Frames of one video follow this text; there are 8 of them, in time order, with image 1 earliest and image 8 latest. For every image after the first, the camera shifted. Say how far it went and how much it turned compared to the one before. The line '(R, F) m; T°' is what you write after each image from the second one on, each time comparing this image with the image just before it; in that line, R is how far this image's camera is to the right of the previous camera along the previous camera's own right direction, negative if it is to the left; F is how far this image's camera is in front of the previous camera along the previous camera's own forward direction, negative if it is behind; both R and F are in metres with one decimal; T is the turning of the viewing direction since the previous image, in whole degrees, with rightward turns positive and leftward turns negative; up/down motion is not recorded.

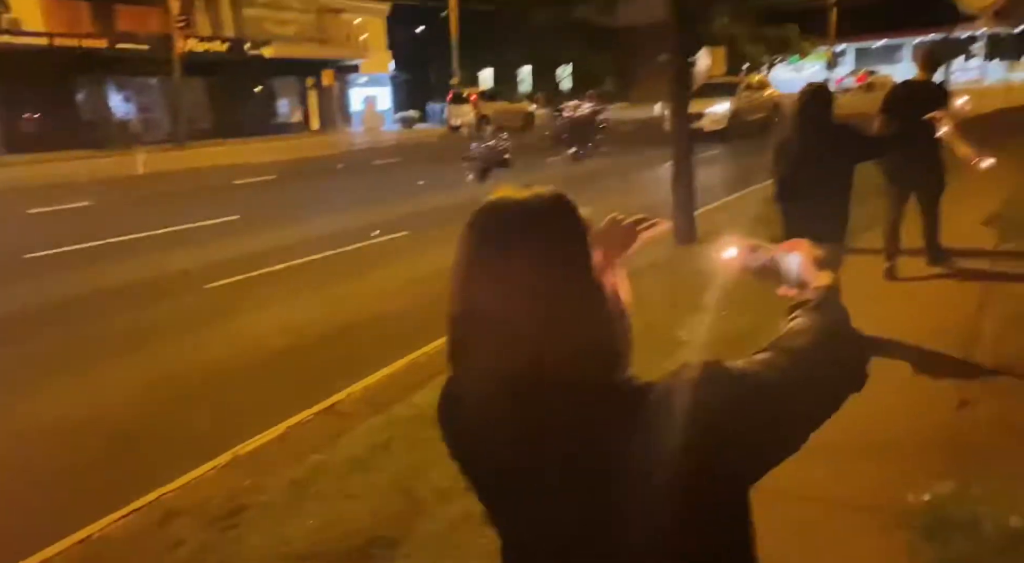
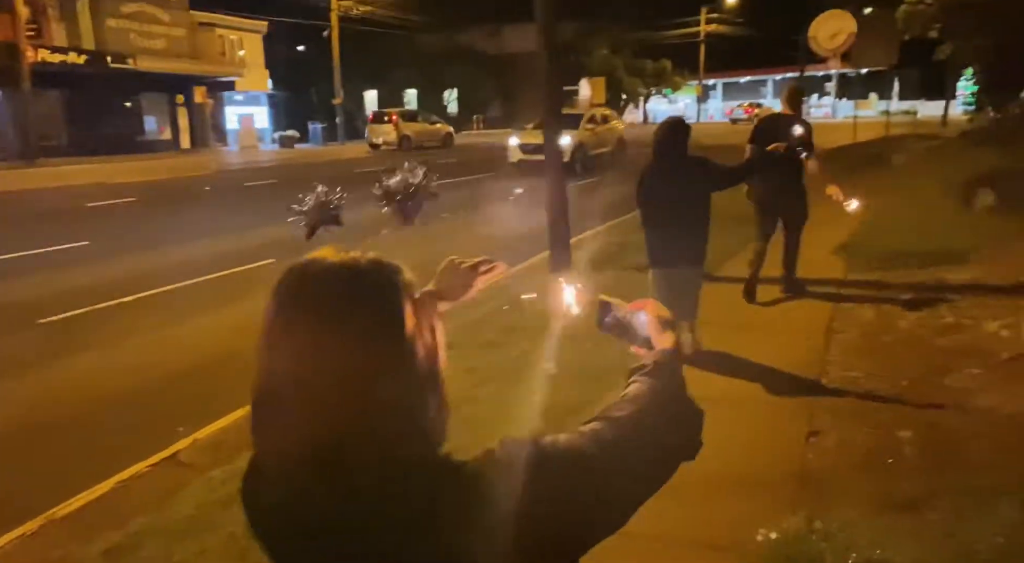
(+0.1, +0.1) m; +8°
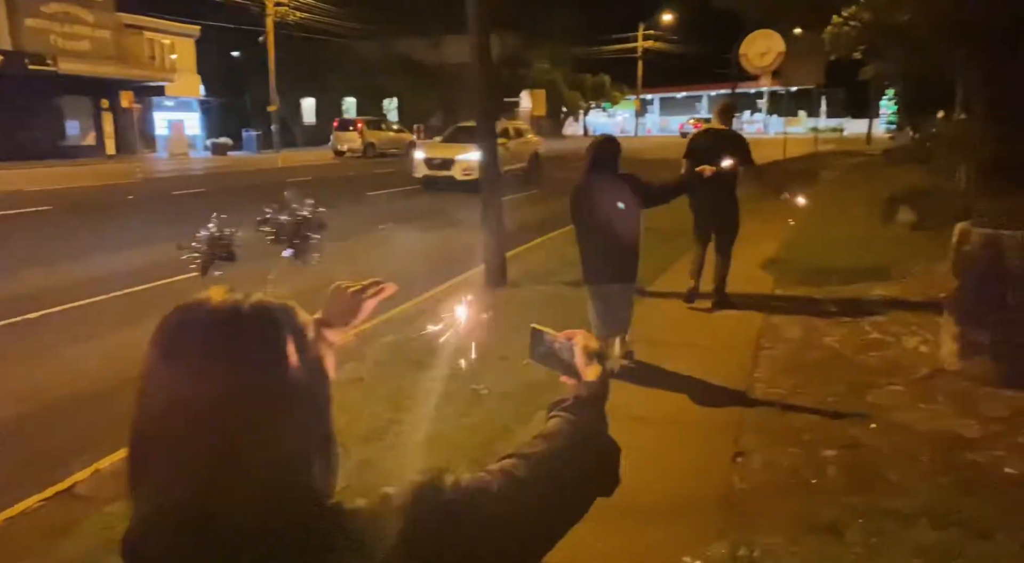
(+0.1, +0.1) m; +4°
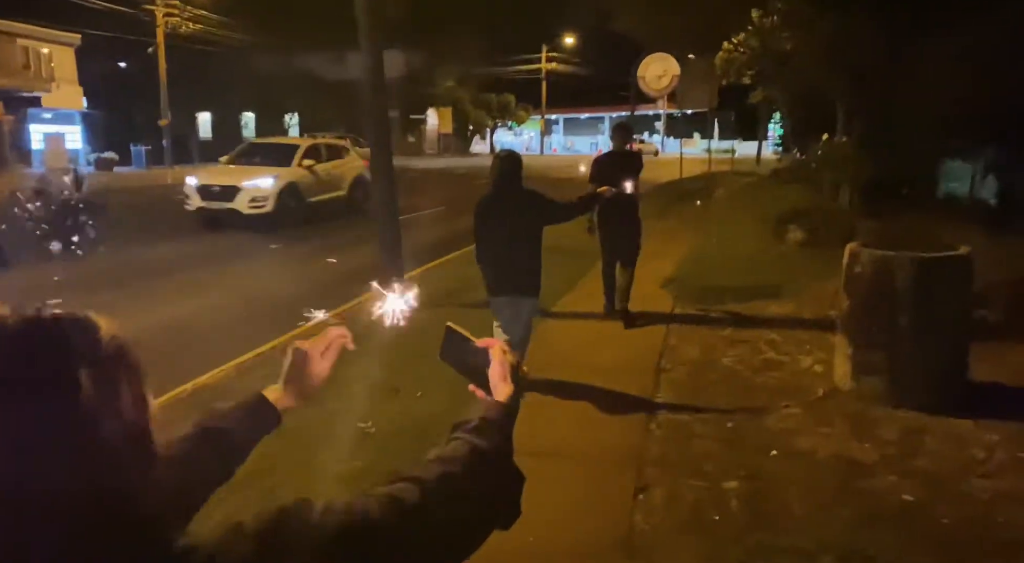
(+0.1, +0.3) m; +7°
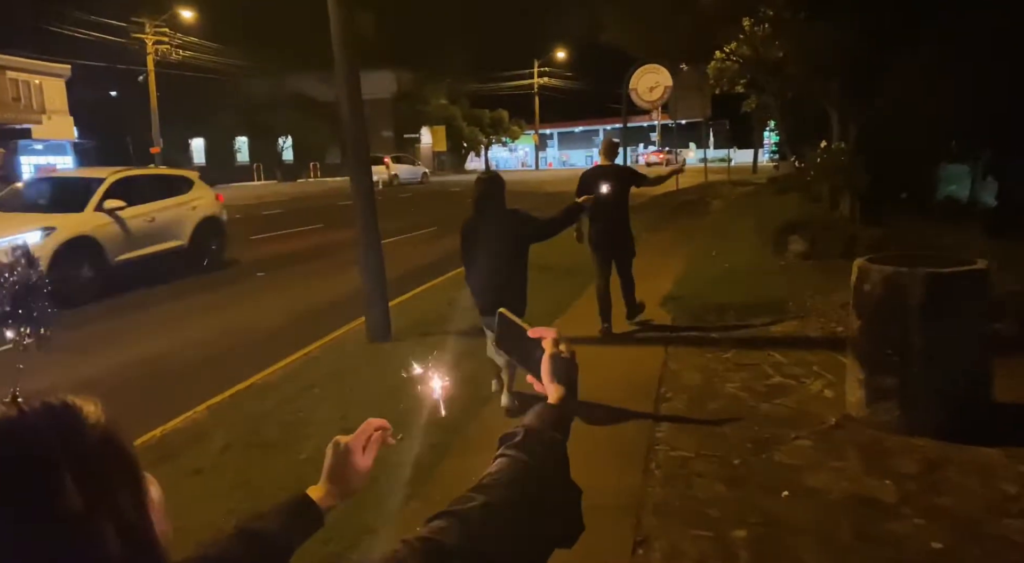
(+0.1, +0.3) m; 0°
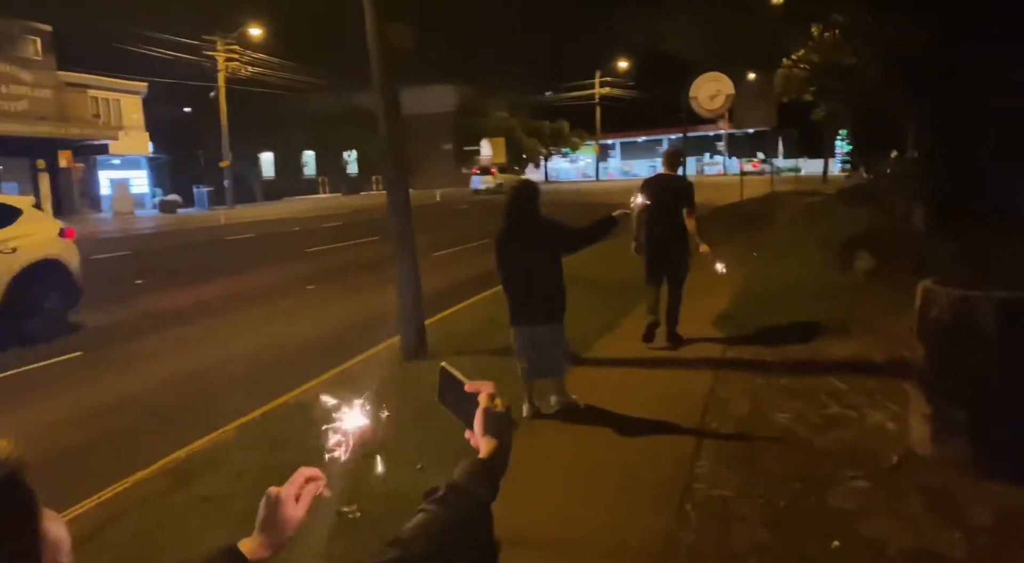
(+0.2, +0.3) m; -5°
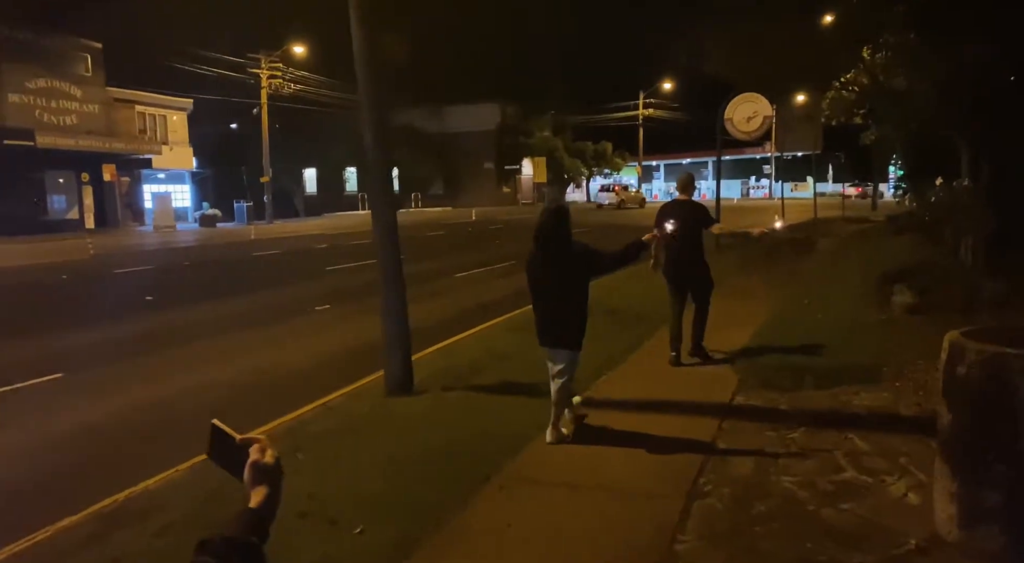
(+0.4, +0.5) m; -3°
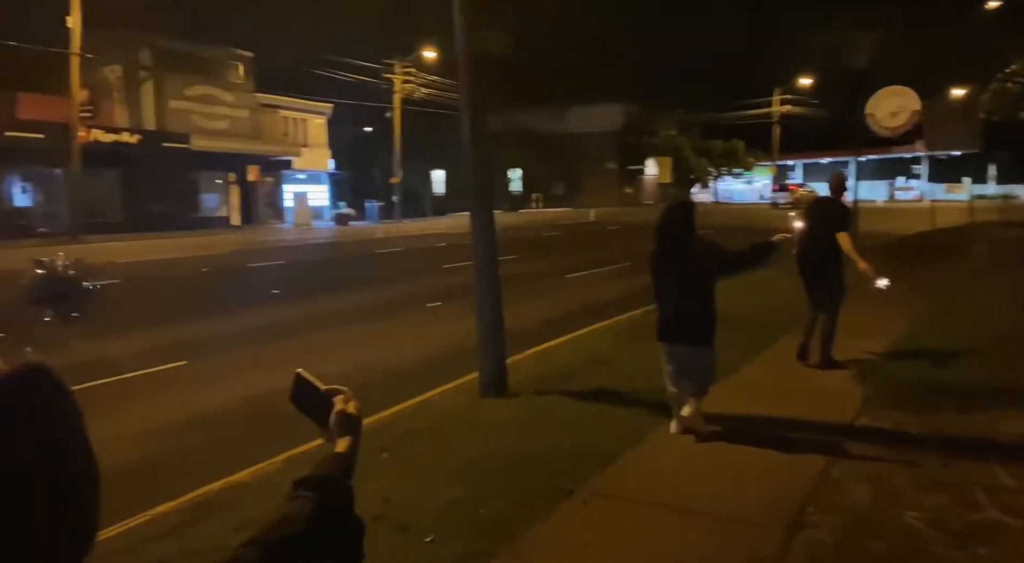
(+0.2, +0.3) m; -9°
